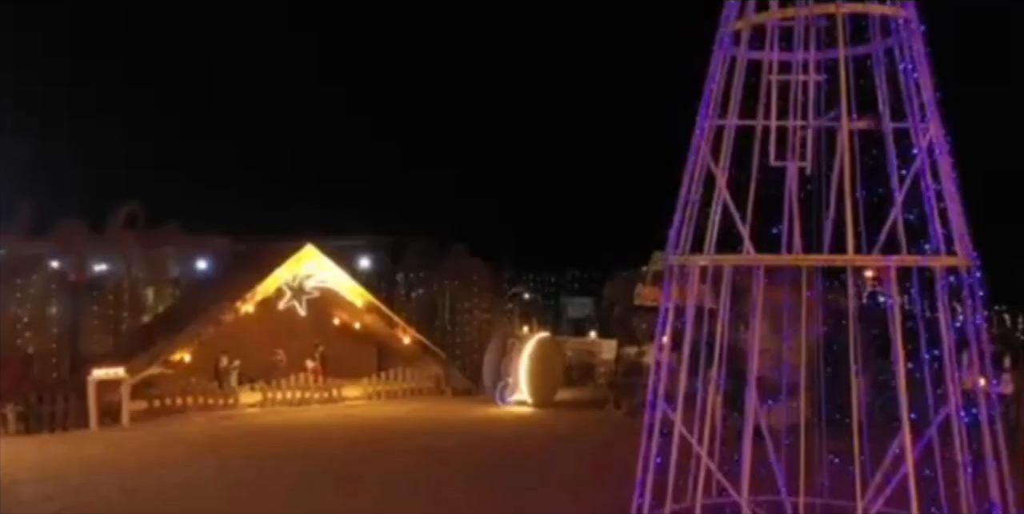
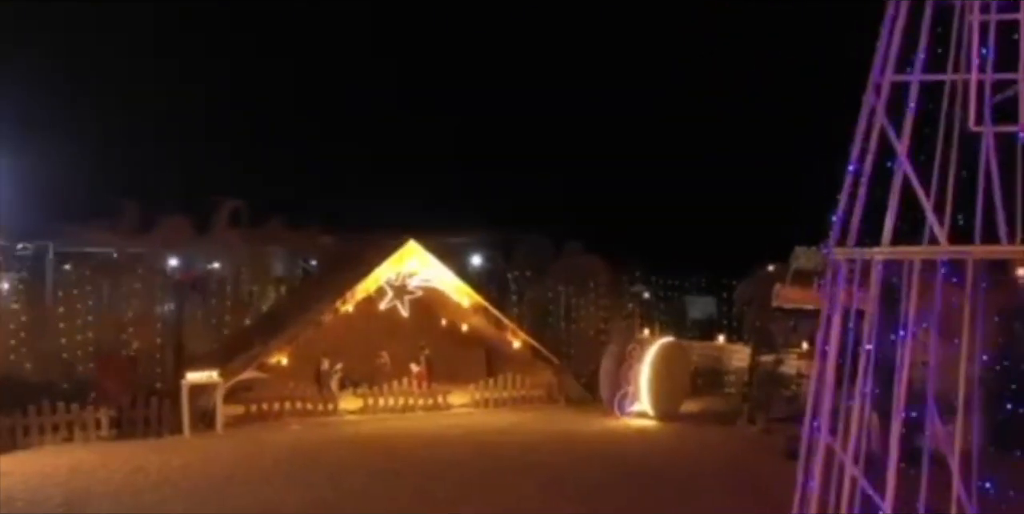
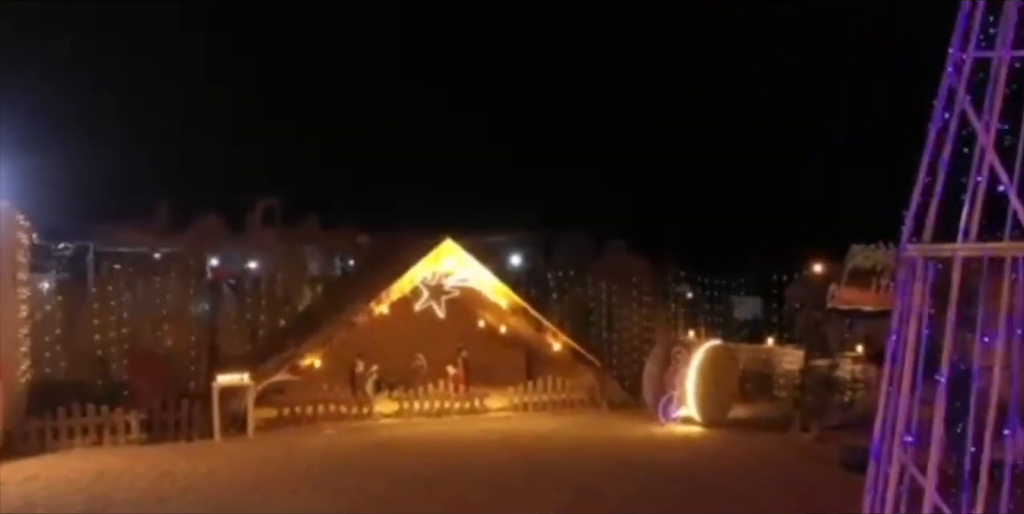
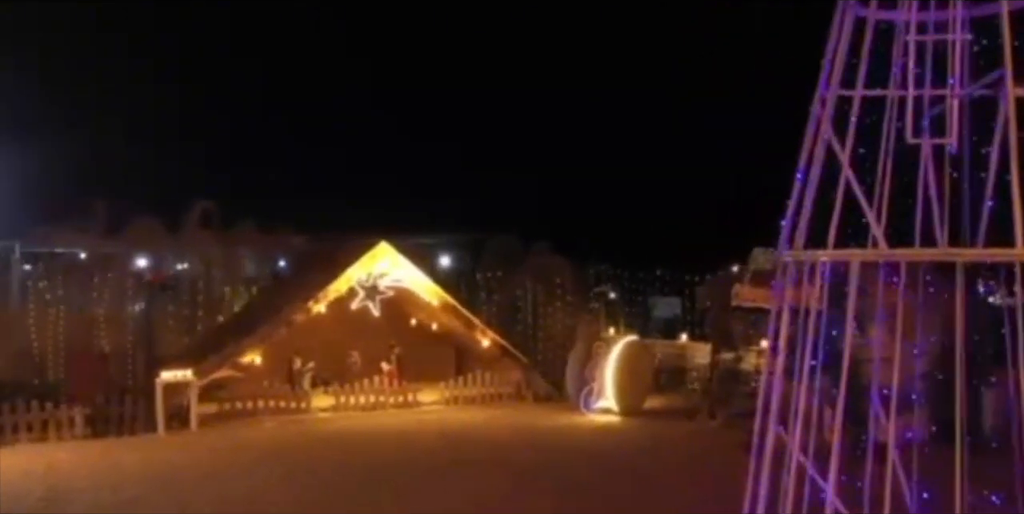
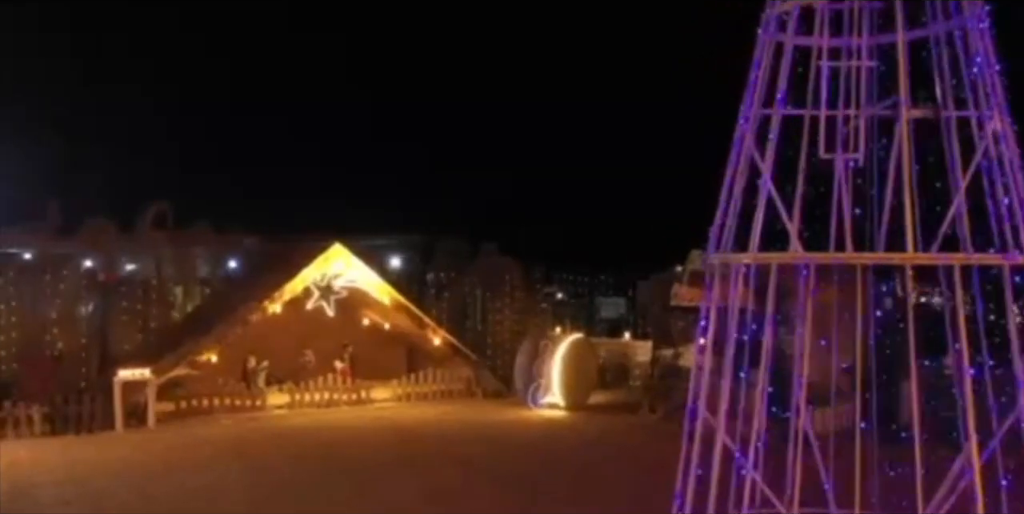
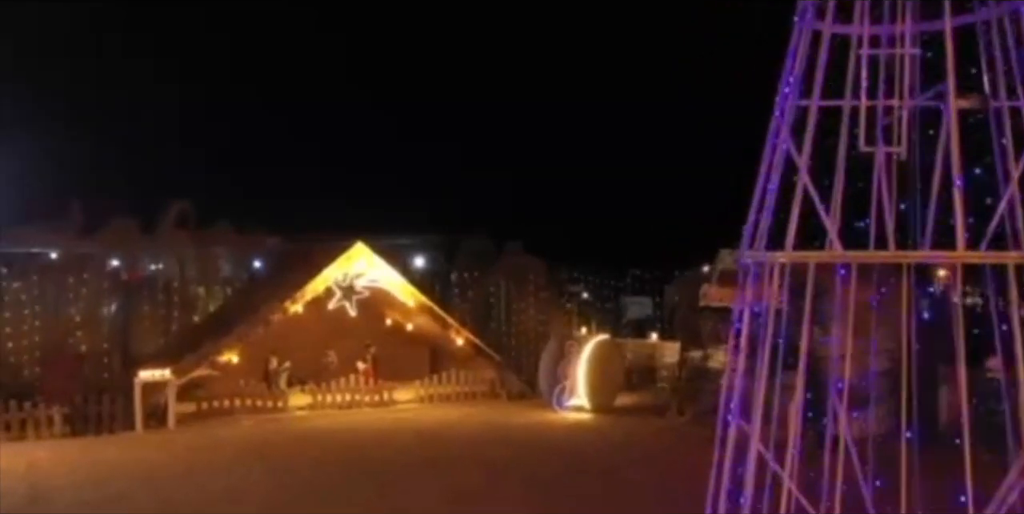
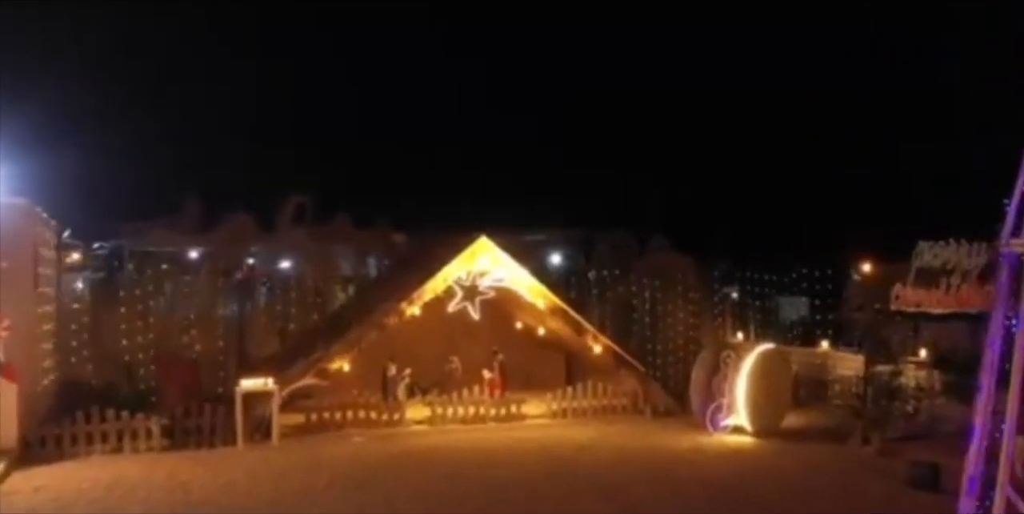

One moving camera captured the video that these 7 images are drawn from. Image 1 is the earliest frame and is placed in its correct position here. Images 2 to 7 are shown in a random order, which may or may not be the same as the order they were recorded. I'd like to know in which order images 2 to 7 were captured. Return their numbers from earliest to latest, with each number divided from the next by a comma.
5, 6, 4, 2, 3, 7
